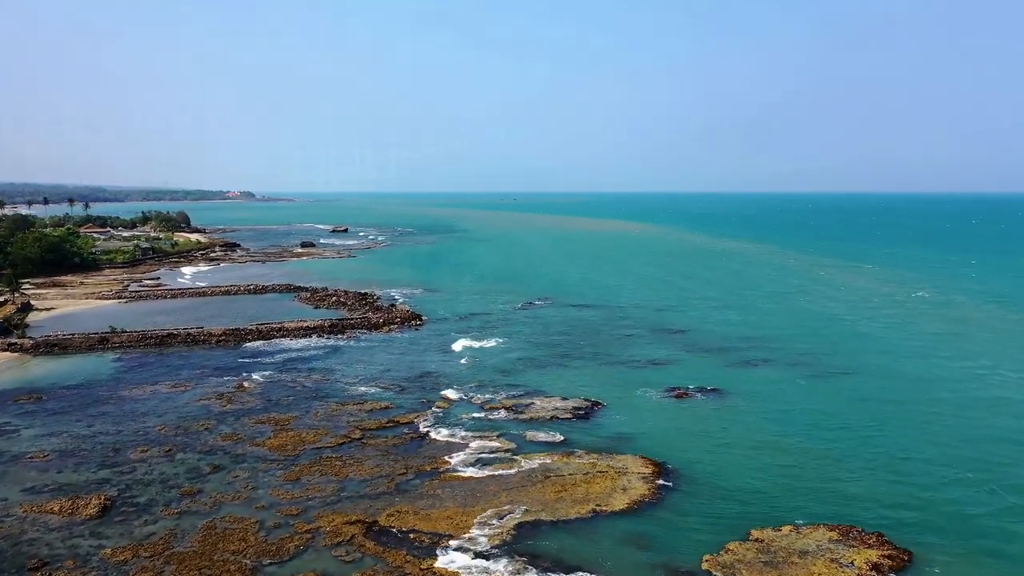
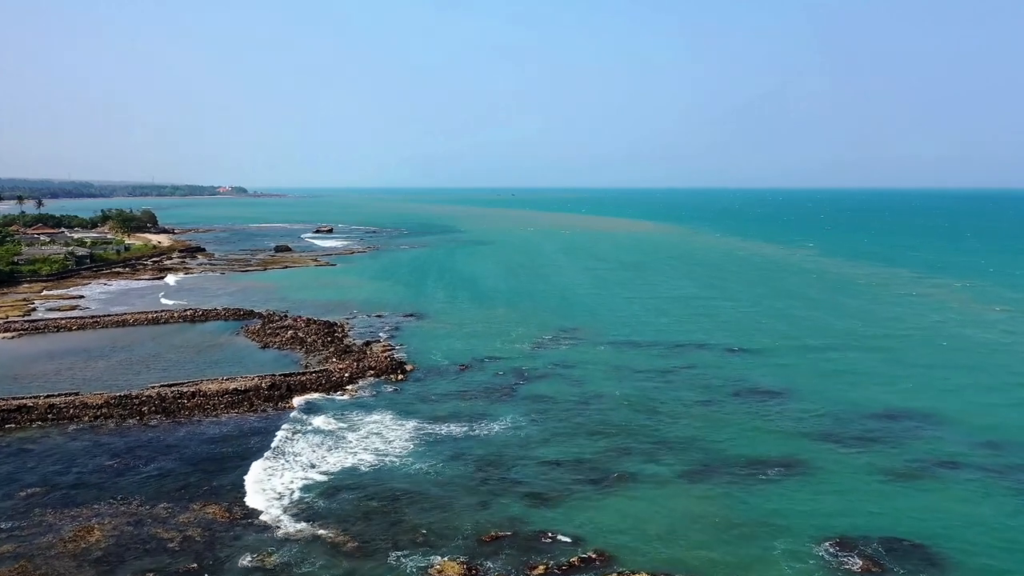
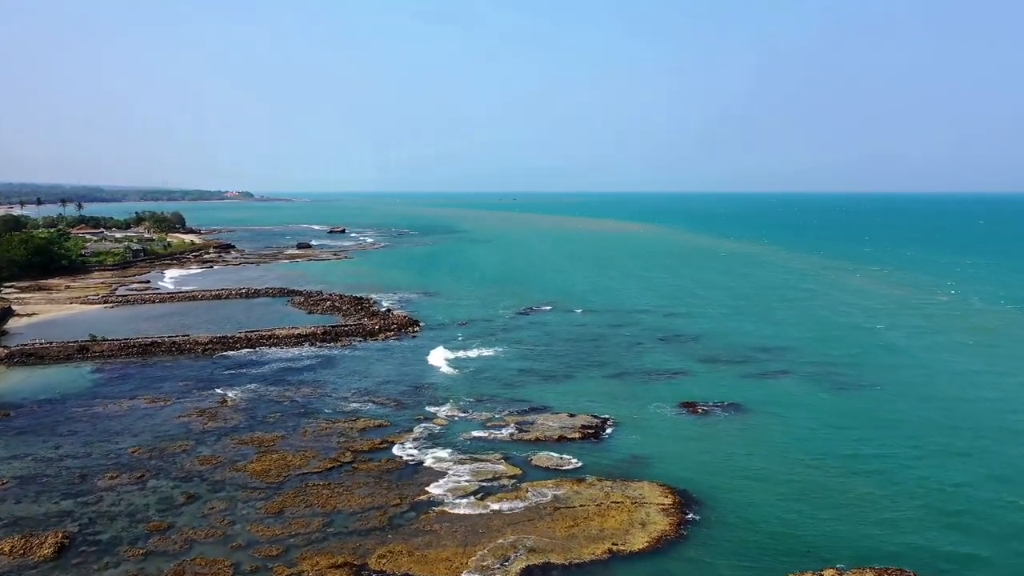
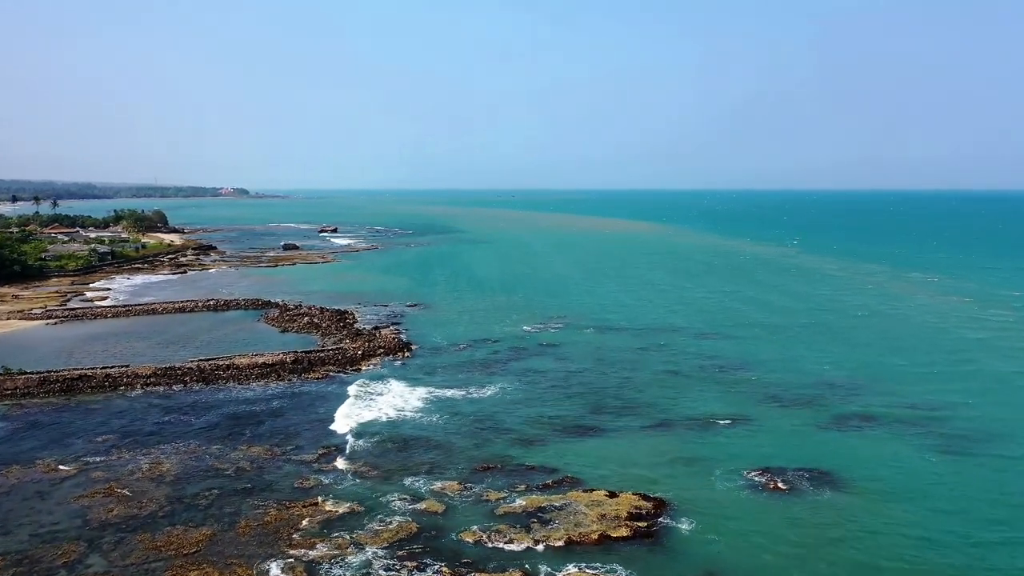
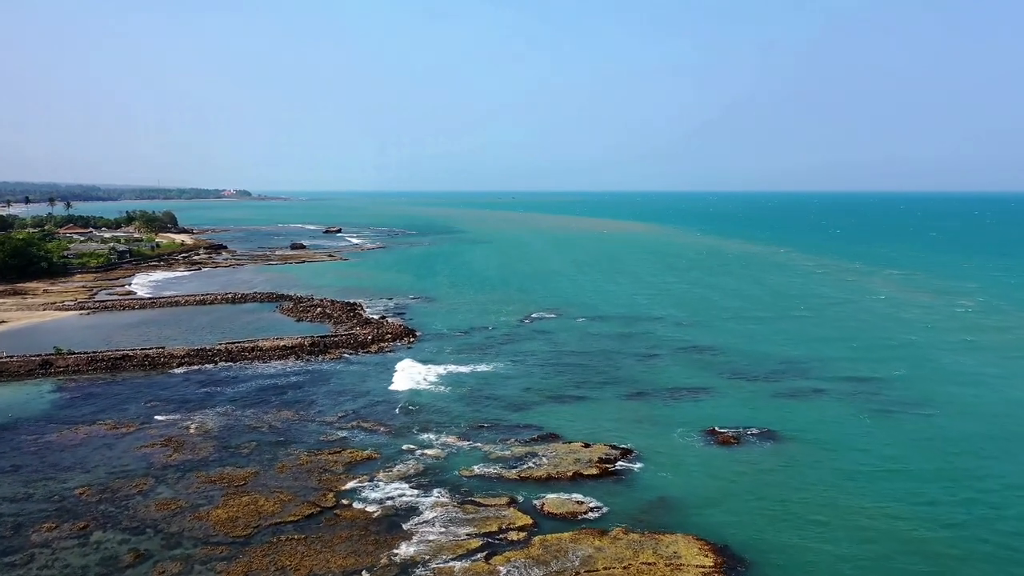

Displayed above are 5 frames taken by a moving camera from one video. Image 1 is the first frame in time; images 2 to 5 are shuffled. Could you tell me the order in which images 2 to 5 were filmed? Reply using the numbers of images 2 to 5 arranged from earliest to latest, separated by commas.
3, 5, 4, 2
